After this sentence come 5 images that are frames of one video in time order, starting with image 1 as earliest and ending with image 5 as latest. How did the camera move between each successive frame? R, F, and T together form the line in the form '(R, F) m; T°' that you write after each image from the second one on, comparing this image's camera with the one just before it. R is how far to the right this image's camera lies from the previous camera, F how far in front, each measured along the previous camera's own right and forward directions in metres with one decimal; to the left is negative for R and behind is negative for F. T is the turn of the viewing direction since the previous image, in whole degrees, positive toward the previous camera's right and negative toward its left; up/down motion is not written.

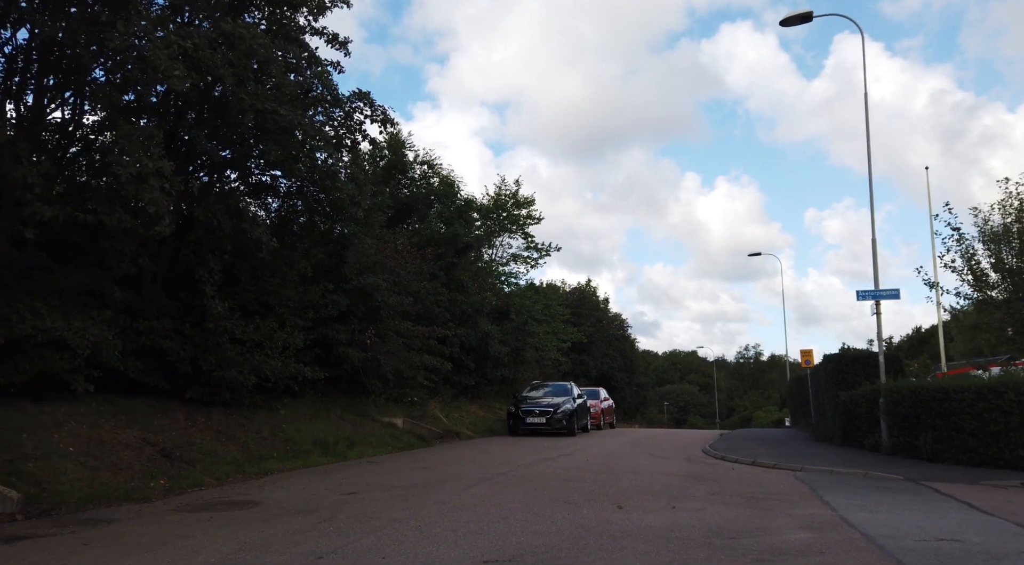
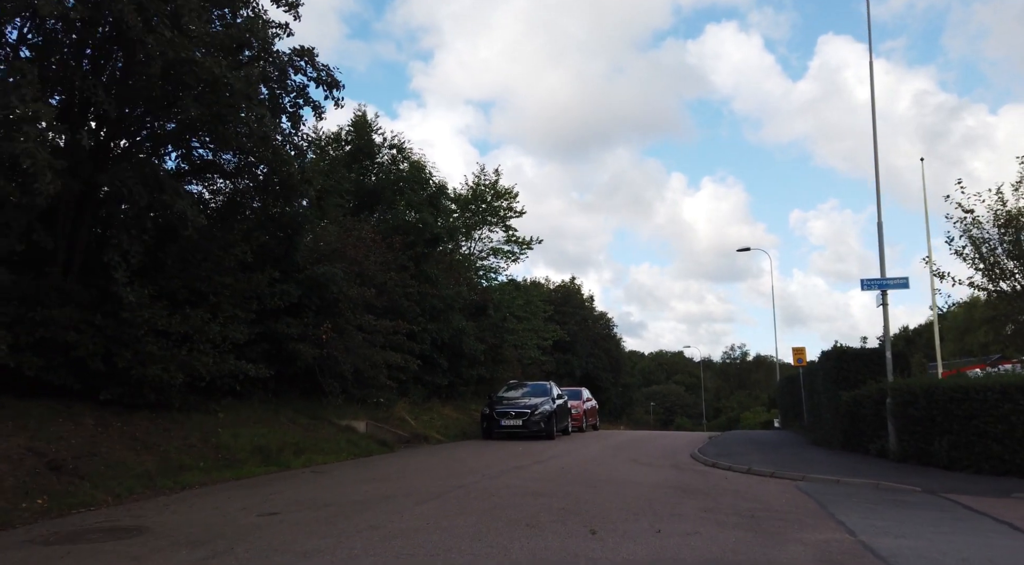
(+0.4, +1.7) m; +1°
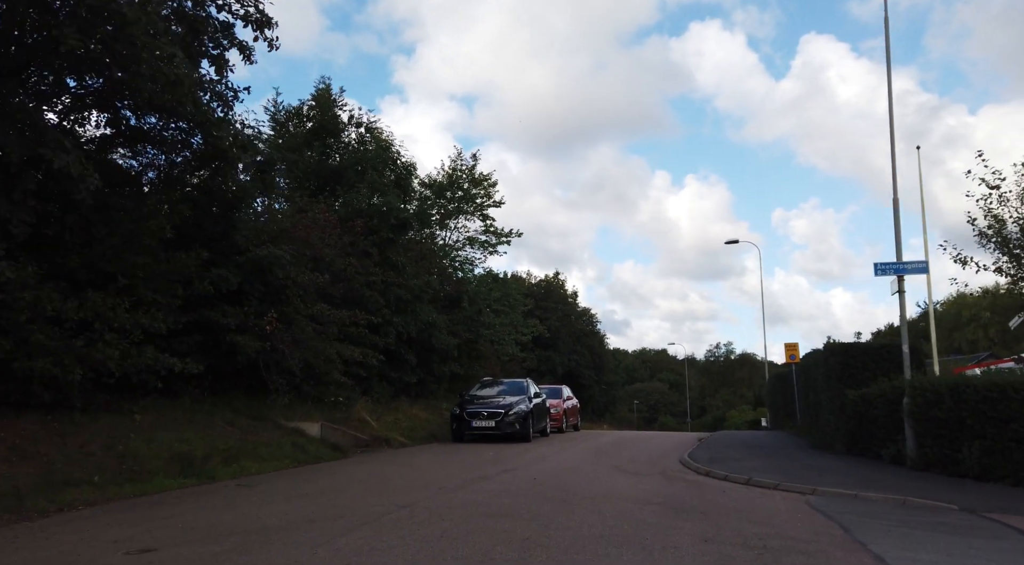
(+0.3, +1.8) m; +1°
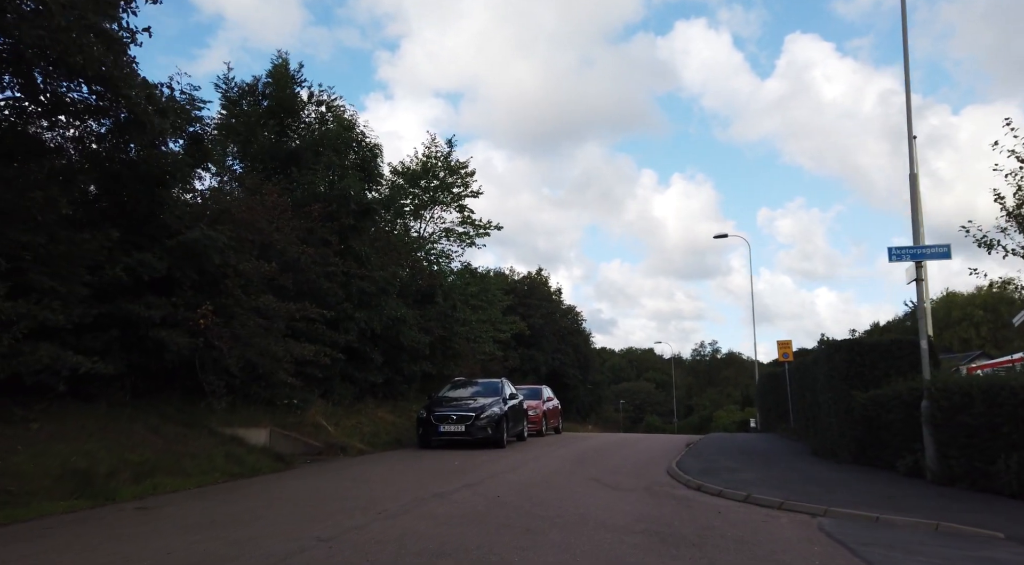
(+0.3, +1.7) m; +1°
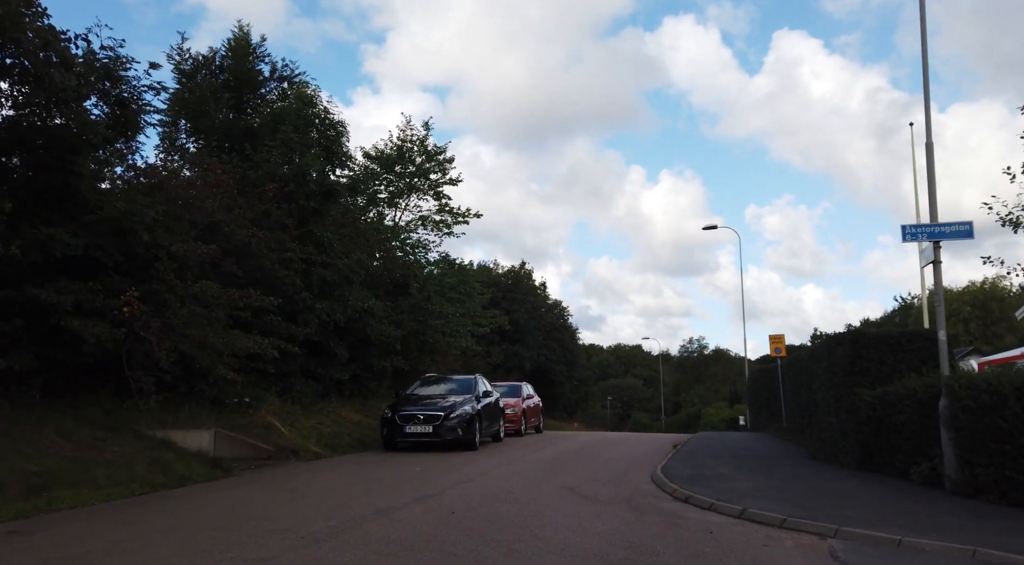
(+0.3, +1.4) m; +1°
